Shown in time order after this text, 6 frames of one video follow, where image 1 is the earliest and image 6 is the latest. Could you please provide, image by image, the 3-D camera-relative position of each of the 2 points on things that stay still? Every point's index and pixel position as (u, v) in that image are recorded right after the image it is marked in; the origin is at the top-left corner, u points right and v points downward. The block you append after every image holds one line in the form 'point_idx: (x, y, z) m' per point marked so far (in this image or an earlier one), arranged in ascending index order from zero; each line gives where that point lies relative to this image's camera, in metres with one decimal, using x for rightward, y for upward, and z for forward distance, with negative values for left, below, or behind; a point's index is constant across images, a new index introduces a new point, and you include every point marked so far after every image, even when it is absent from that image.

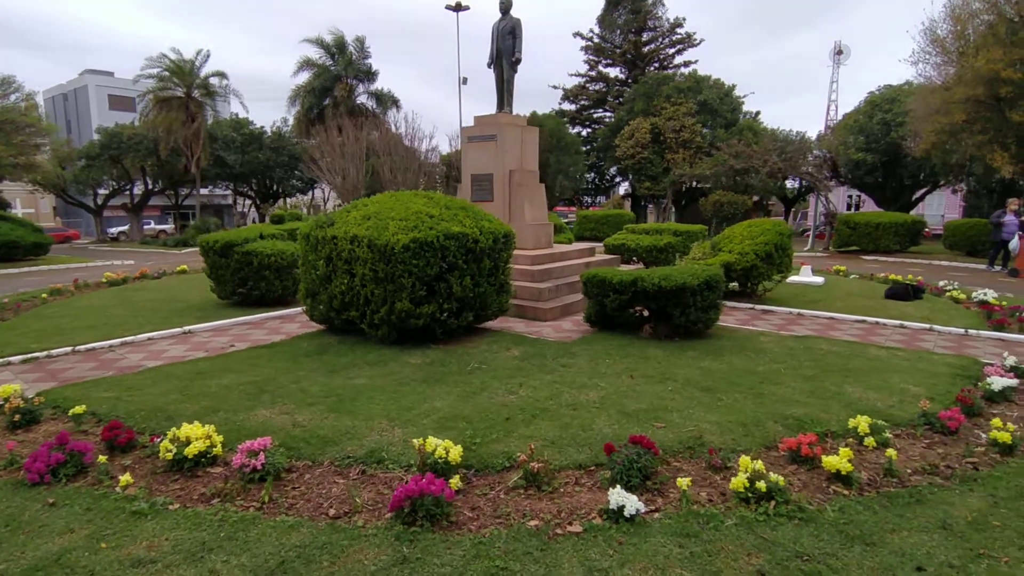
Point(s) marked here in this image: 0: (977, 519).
0: (+2.4, -1.2, +3.0) m
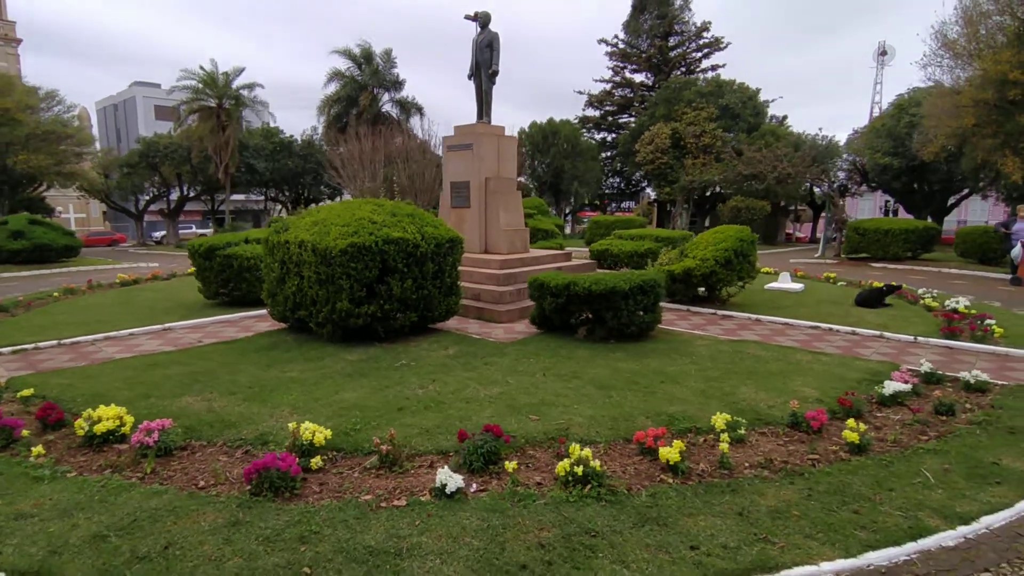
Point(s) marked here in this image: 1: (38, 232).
0: (+1.5, -1.2, +3.3) m
1: (-13.7, +1.6, +16.9) m
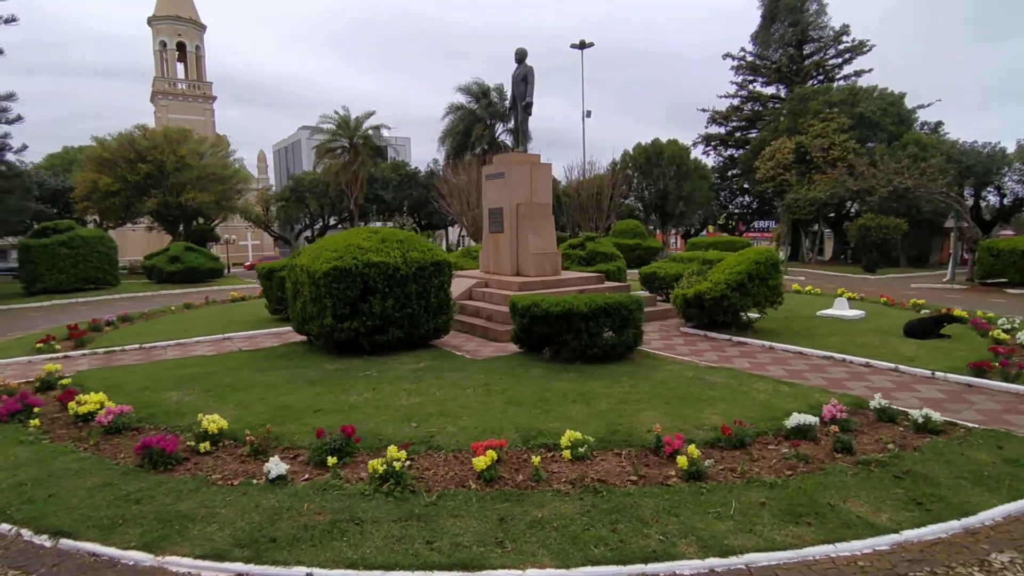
0: (+0.2, -1.4, +3.4) m
1: (-11.2, +1.1, +20.4) m
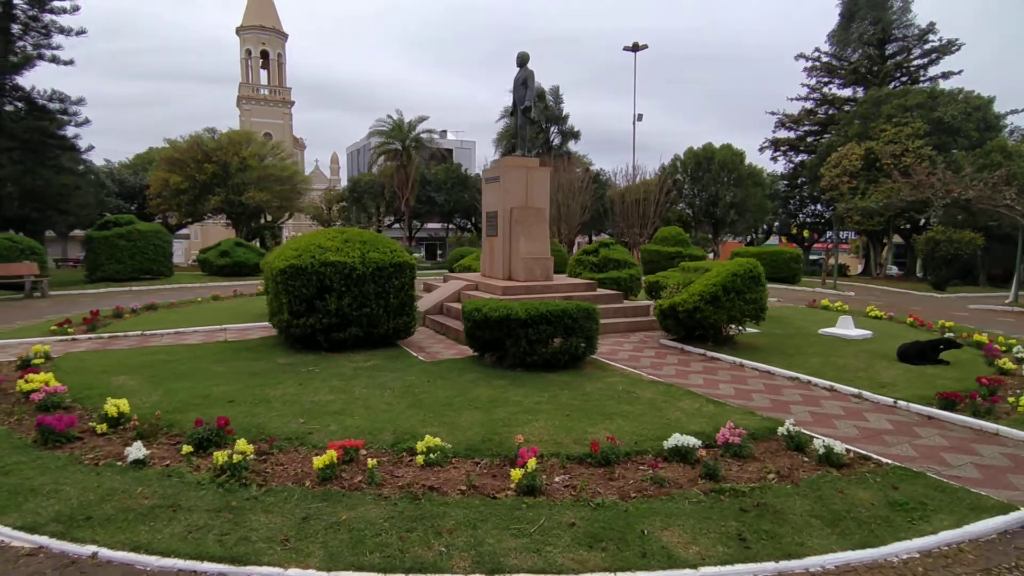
0: (-1.0, -1.4, +3.4) m
1: (-10.2, +1.3, +21.7) m
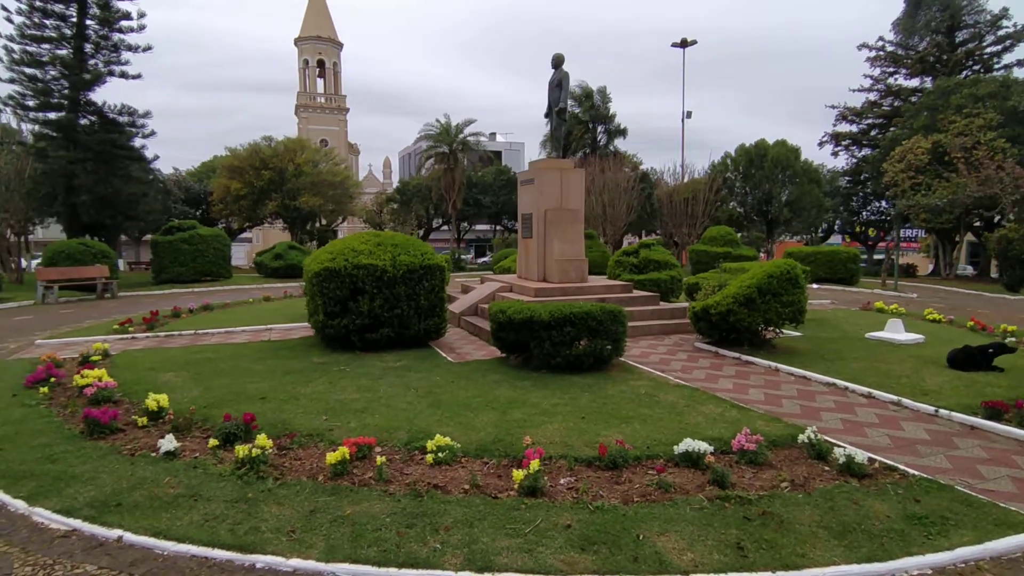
0: (-1.0, -1.4, +3.6) m
1: (-8.5, +1.3, +22.5) m
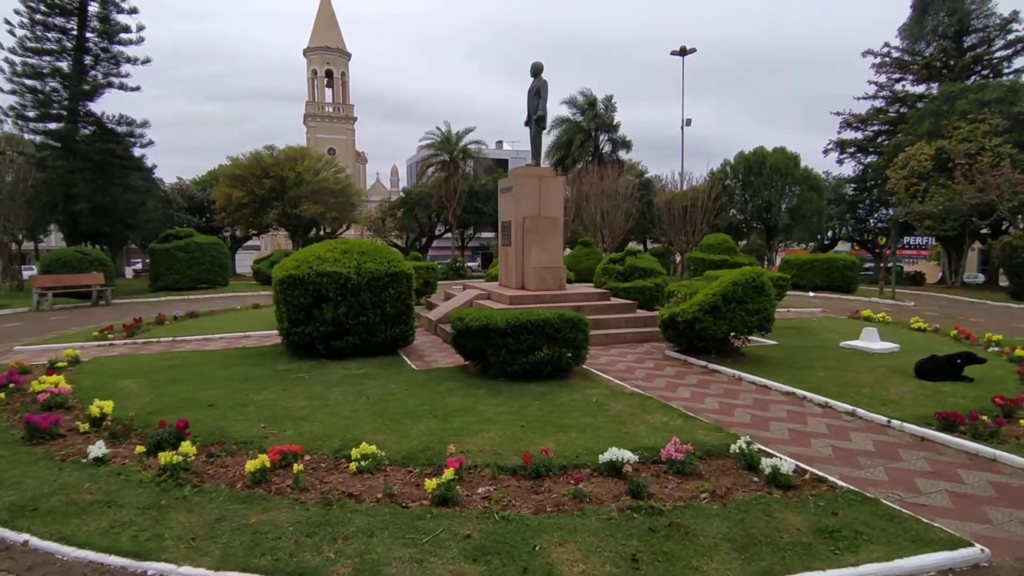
0: (-1.6, -1.4, +3.6) m
1: (-8.7, +1.0, +22.7) m
